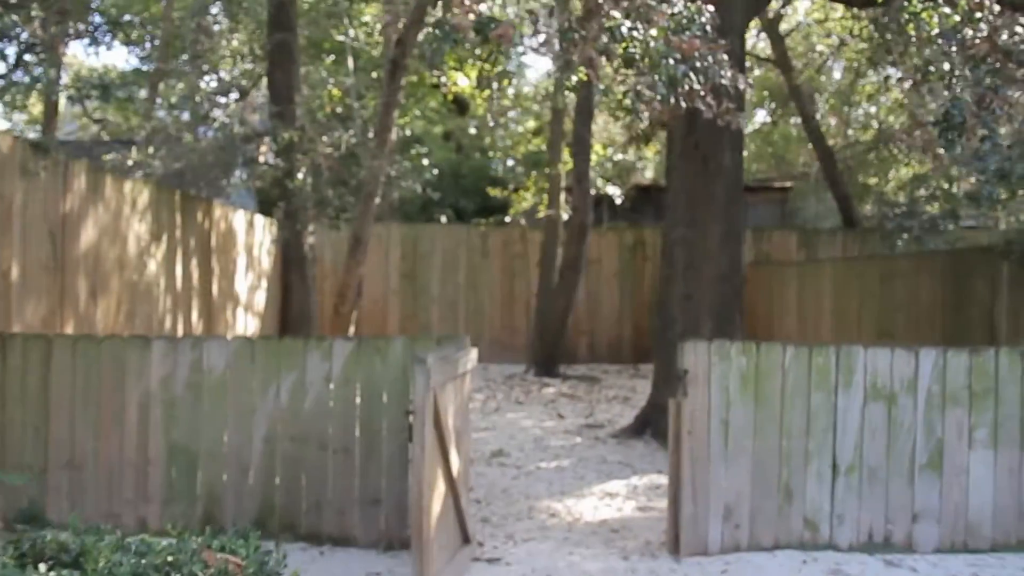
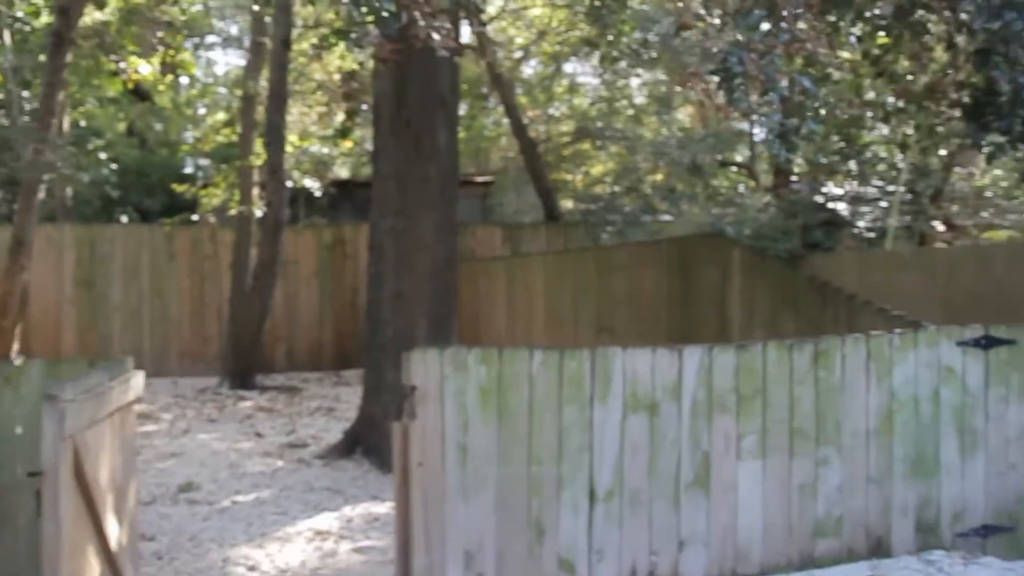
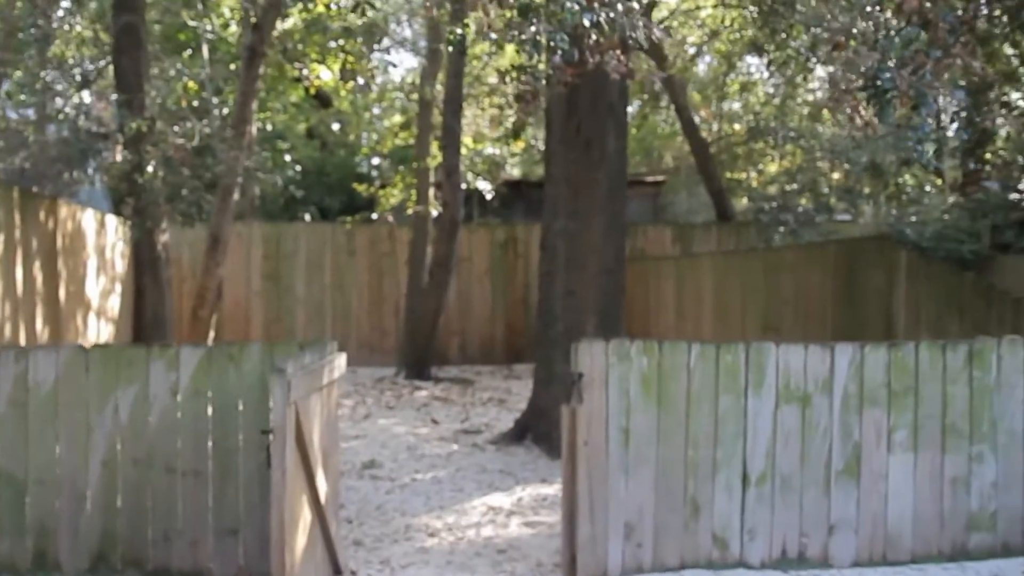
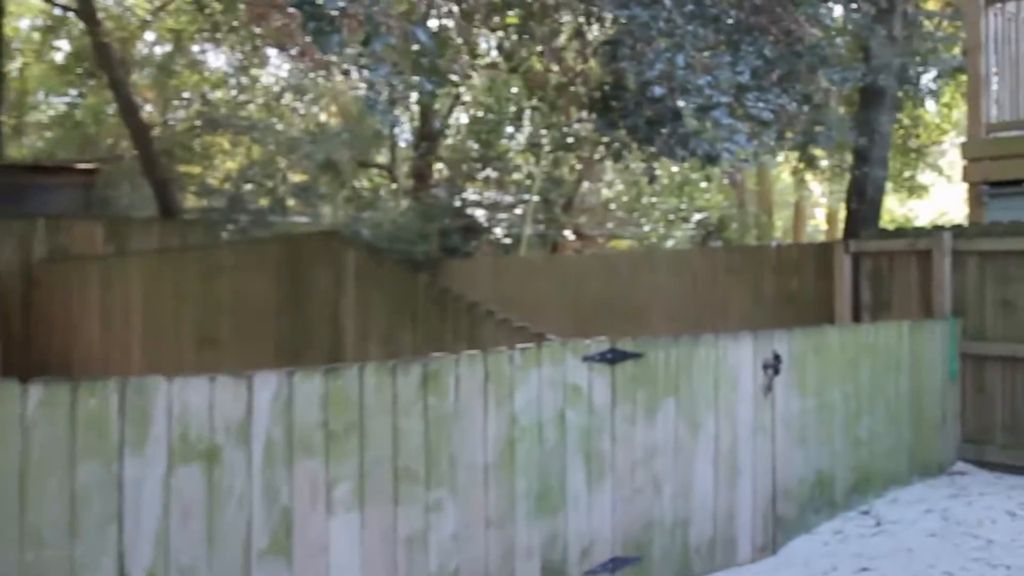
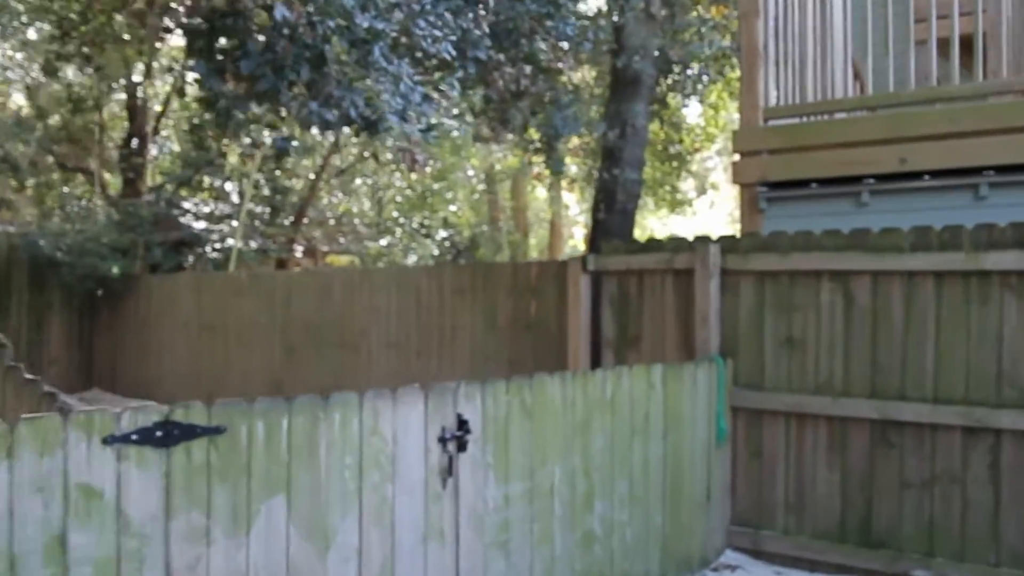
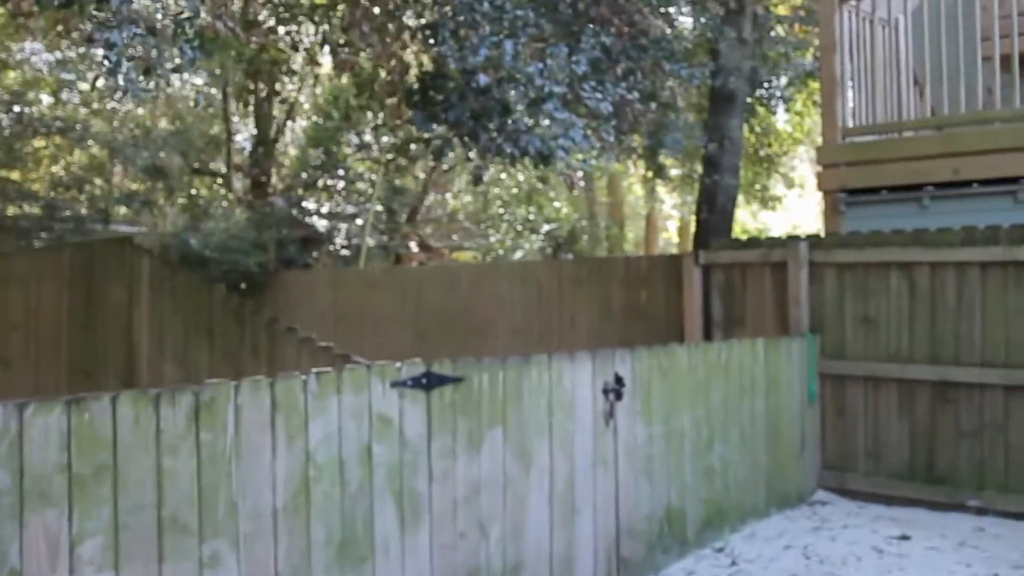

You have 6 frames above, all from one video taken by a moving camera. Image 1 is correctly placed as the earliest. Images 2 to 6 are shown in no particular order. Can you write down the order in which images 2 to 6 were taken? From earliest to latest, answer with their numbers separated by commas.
3, 2, 4, 6, 5
